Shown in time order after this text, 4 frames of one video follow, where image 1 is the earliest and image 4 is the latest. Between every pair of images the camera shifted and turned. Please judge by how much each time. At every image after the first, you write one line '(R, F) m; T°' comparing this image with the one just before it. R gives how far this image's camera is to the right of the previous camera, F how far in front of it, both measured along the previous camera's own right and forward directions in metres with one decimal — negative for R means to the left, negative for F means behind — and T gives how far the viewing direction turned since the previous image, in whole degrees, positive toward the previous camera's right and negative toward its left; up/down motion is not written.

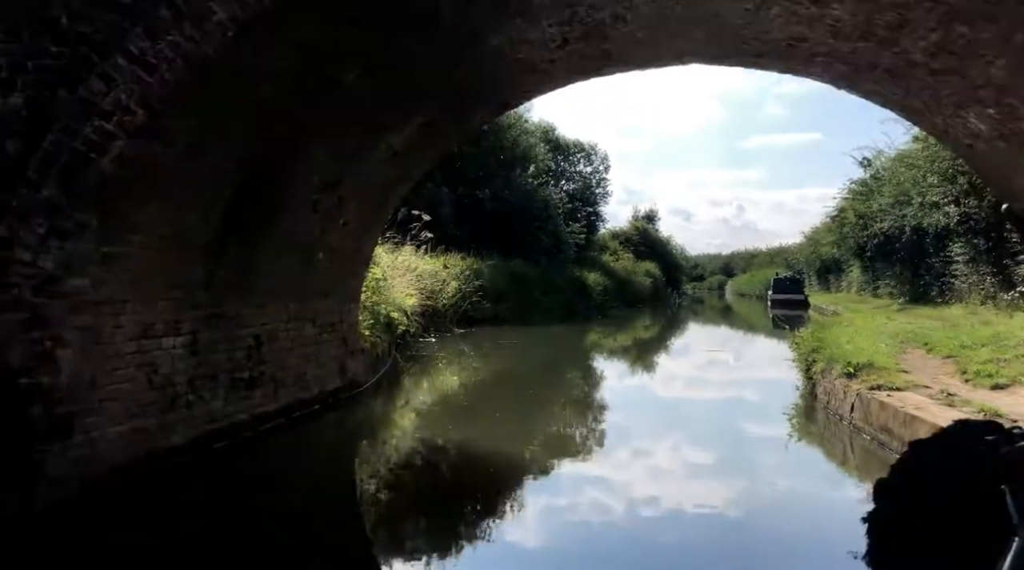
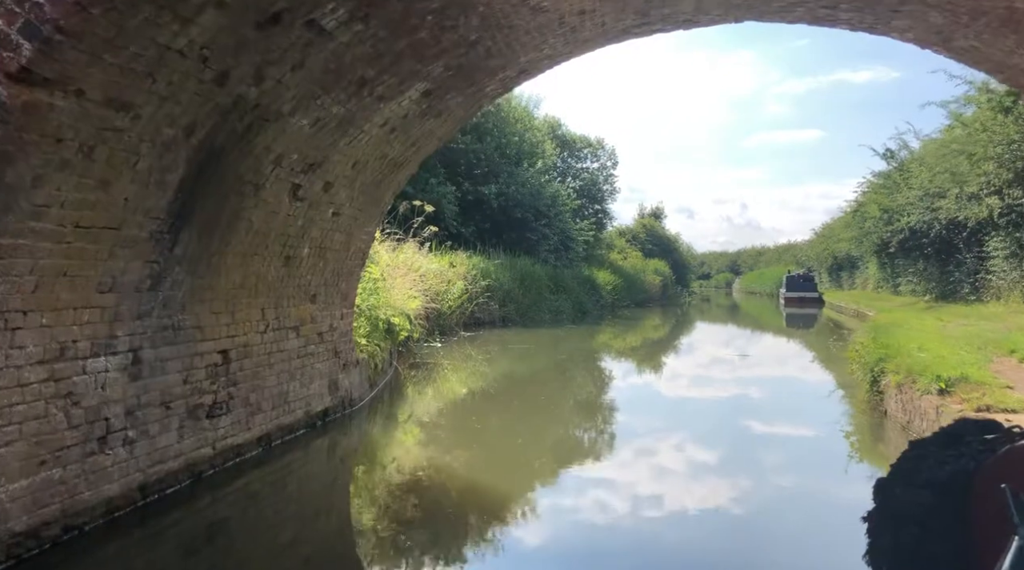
(-0.1, +1.1) m; 0°
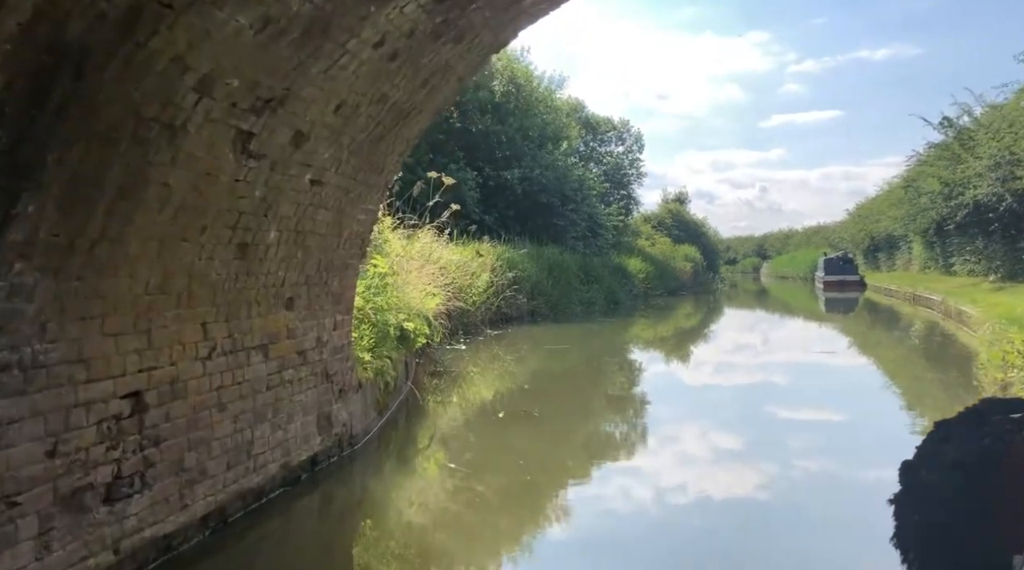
(-0.2, +1.8) m; -2°
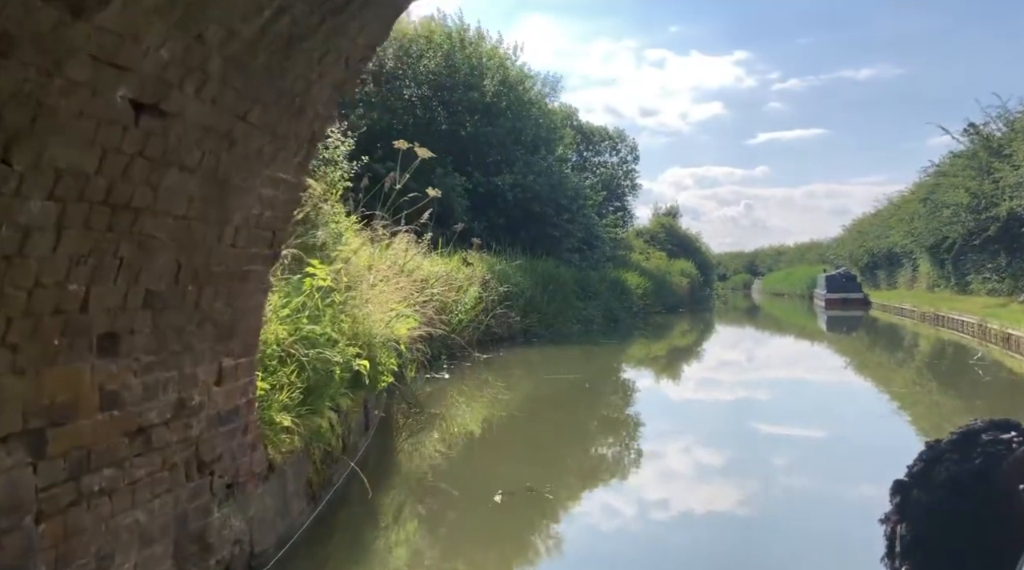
(-0.1, +2.1) m; +1°
